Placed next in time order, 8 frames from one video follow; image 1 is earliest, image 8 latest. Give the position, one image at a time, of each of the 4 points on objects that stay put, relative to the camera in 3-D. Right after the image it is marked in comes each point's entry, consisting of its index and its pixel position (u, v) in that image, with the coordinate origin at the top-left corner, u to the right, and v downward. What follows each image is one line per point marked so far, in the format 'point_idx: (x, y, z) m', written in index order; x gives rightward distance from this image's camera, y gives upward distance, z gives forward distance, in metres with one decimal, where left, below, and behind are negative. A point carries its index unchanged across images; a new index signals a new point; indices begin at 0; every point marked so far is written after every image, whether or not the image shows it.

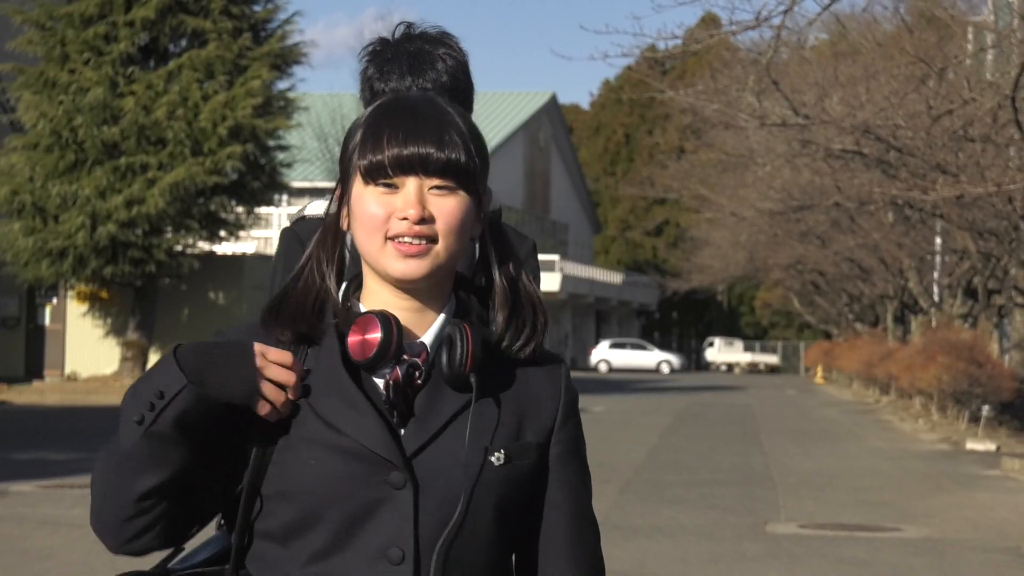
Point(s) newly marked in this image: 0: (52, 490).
0: (-3.8, -1.7, +11.8) m
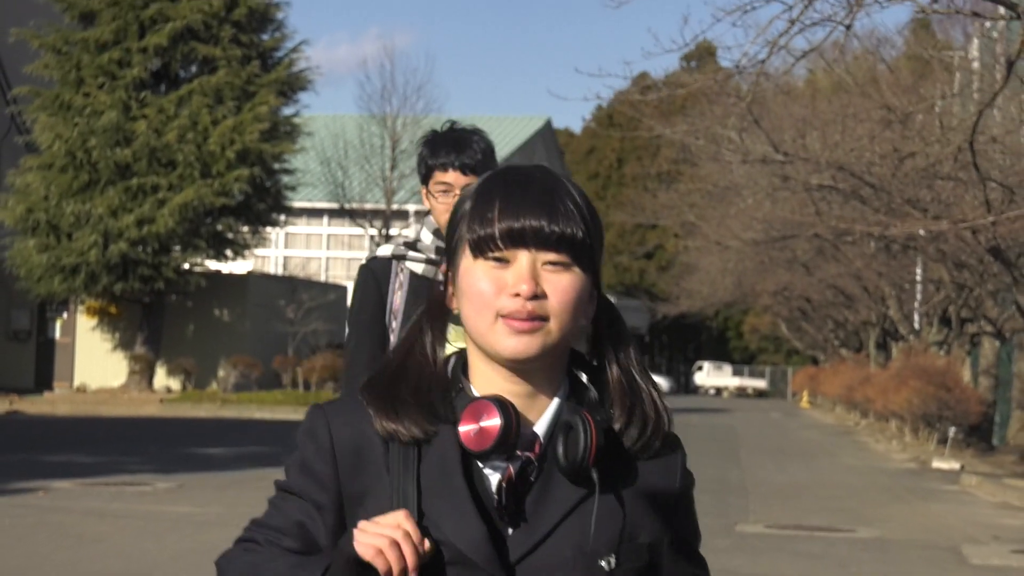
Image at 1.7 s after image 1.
0: (-3.9, -1.8, +12.9) m
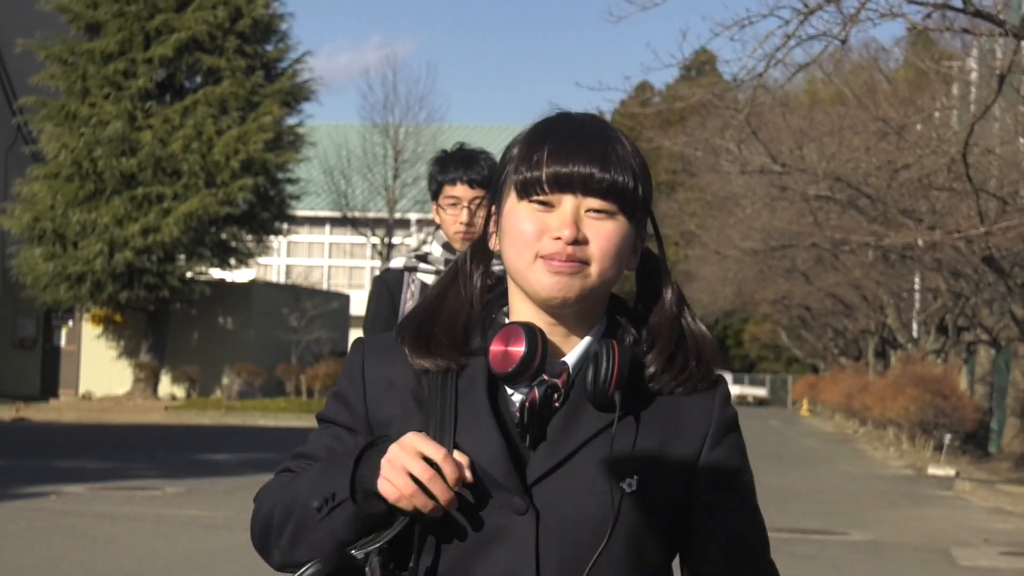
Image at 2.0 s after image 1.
0: (-3.9, -1.9, +13.2) m
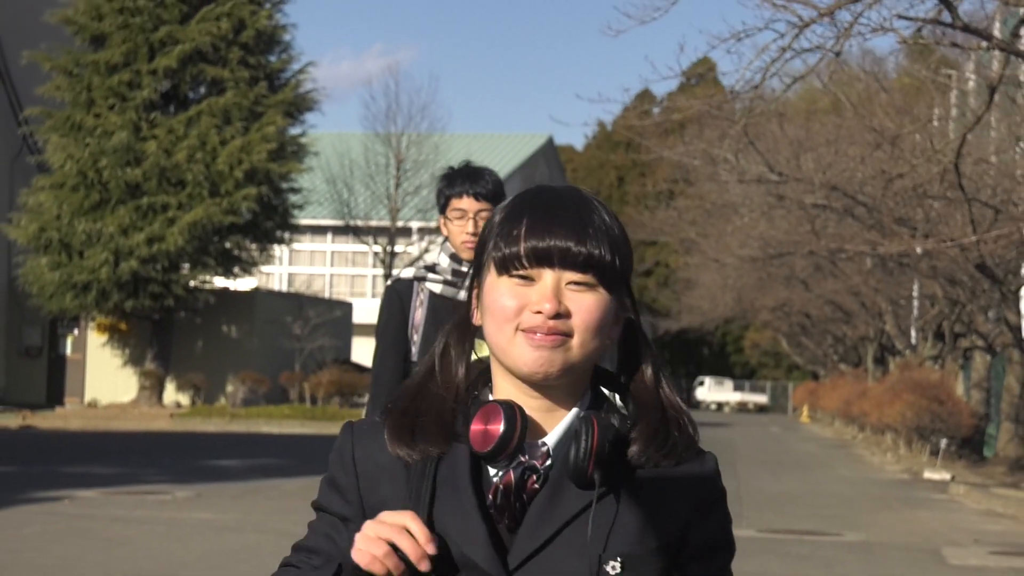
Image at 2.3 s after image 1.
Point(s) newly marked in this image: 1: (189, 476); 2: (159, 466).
0: (-3.8, -2.0, +13.5) m
1: (-3.8, -2.2, +16.6) m
2: (-4.6, -2.3, +18.1) m
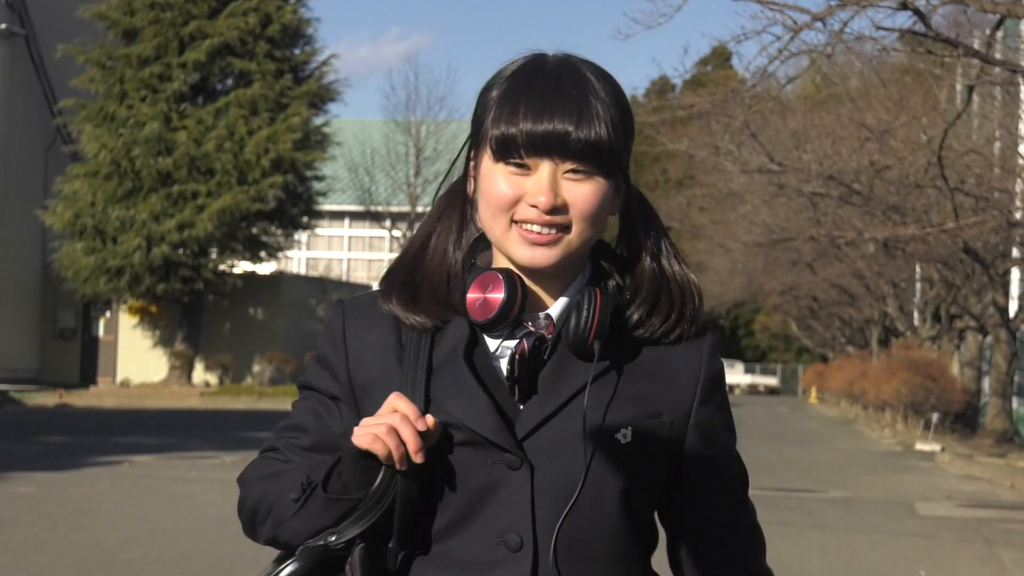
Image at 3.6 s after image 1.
0: (-3.7, -1.8, +14.8) m
1: (-3.6, -2.0, +17.9) m
2: (-4.3, -2.1, +19.4) m
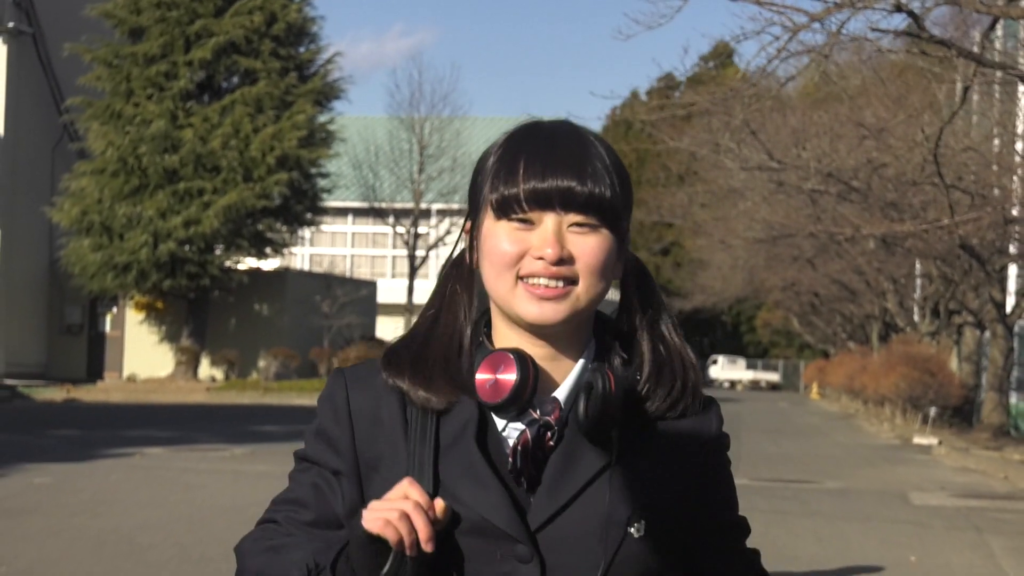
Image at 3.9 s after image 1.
0: (-3.6, -1.8, +15.1) m
1: (-3.6, -2.0, +18.2) m
2: (-4.3, -2.0, +19.7) m
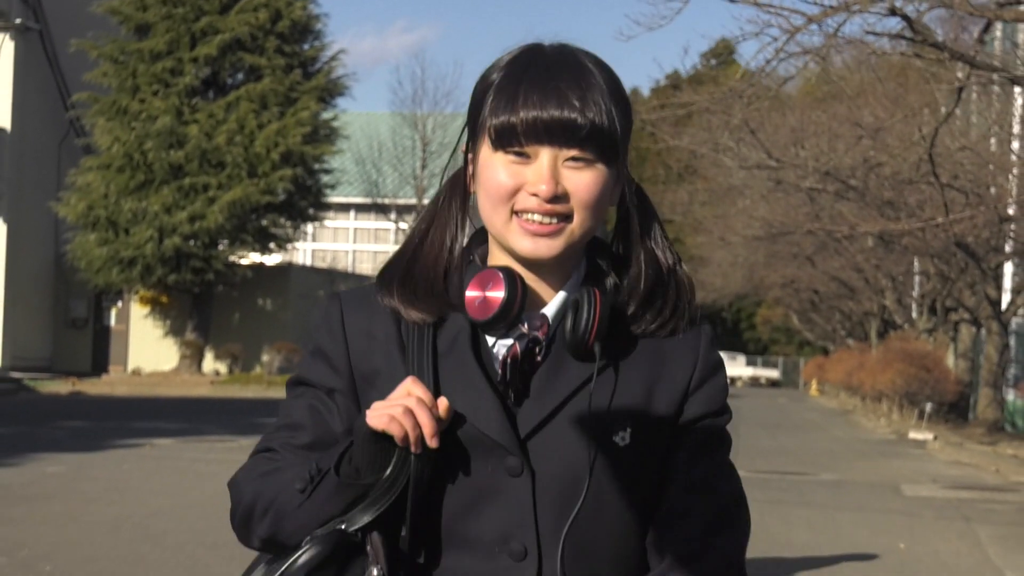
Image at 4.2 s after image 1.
0: (-3.6, -1.7, +15.4) m
1: (-3.6, -1.9, +18.6) m
2: (-4.2, -1.9, +20.1) m
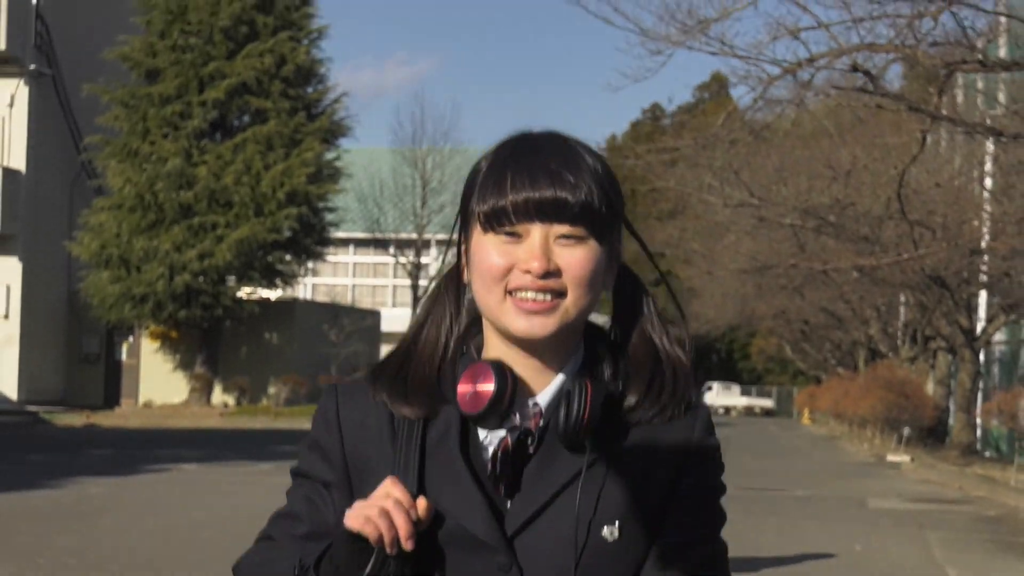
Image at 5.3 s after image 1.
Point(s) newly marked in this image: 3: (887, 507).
0: (-3.6, -2.2, +16.6) m
1: (-3.6, -2.4, +19.7) m
2: (-4.3, -2.5, +21.2) m
3: (+3.6, -2.1, +13.3) m
